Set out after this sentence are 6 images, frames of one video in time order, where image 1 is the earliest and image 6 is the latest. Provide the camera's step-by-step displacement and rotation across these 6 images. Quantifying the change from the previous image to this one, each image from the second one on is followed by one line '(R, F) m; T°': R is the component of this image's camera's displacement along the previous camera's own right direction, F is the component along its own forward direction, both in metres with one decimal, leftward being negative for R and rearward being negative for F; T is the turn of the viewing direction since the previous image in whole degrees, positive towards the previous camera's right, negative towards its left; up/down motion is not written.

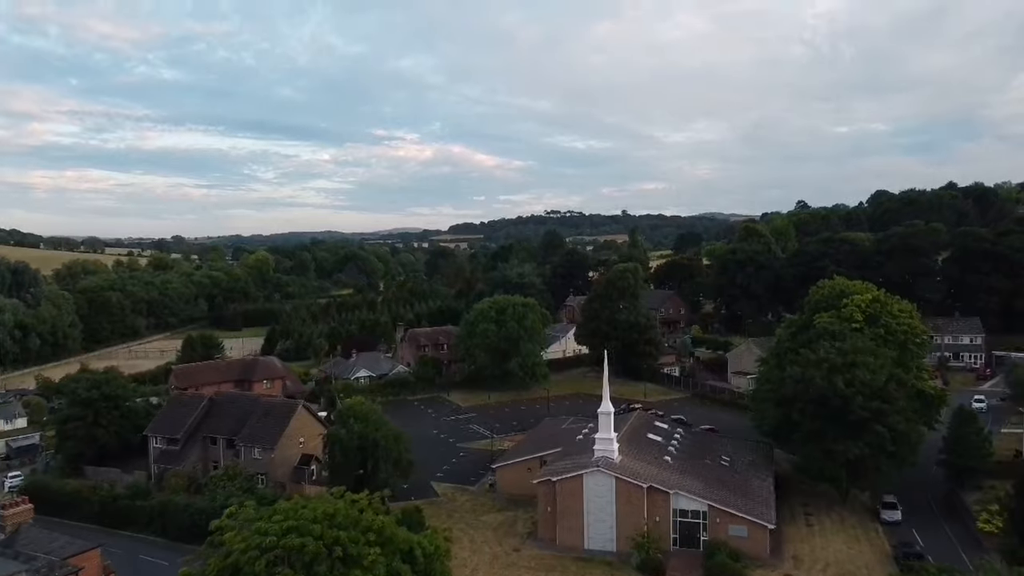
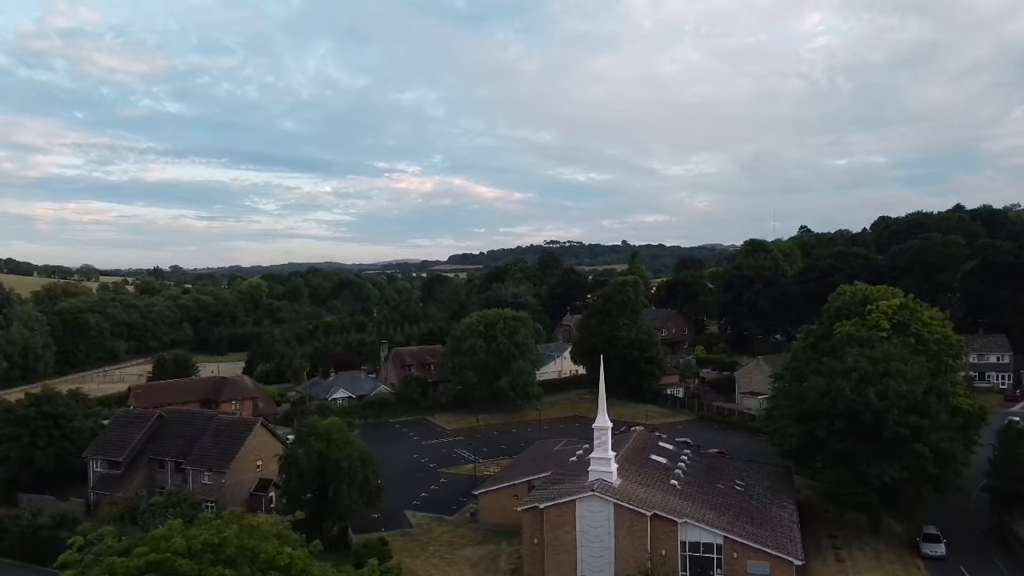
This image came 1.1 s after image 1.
(+0.9, +6.1) m; 0°
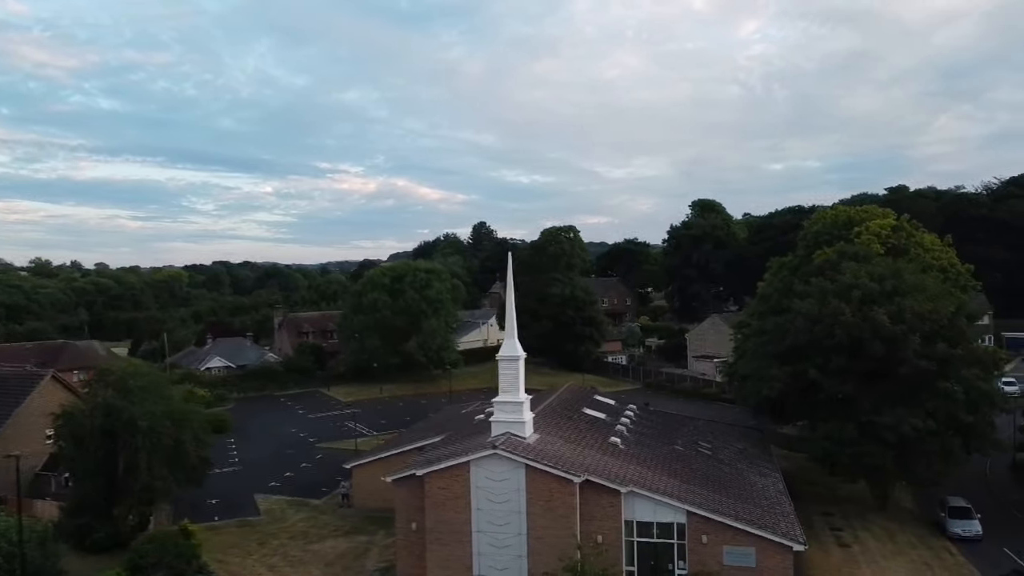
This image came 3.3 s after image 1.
(+2.5, +12.2) m; +4°
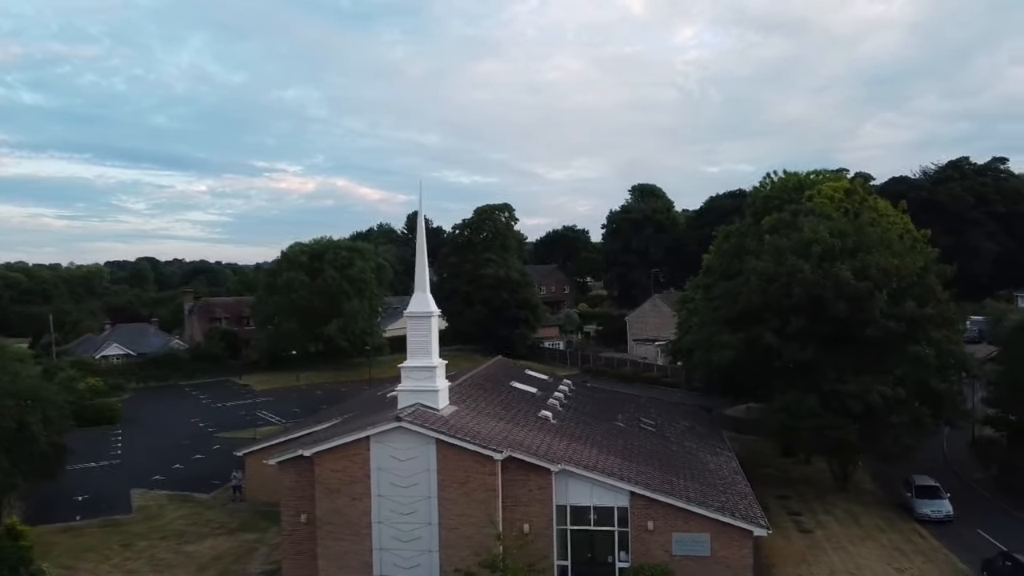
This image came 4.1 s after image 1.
(+0.8, +4.2) m; +4°
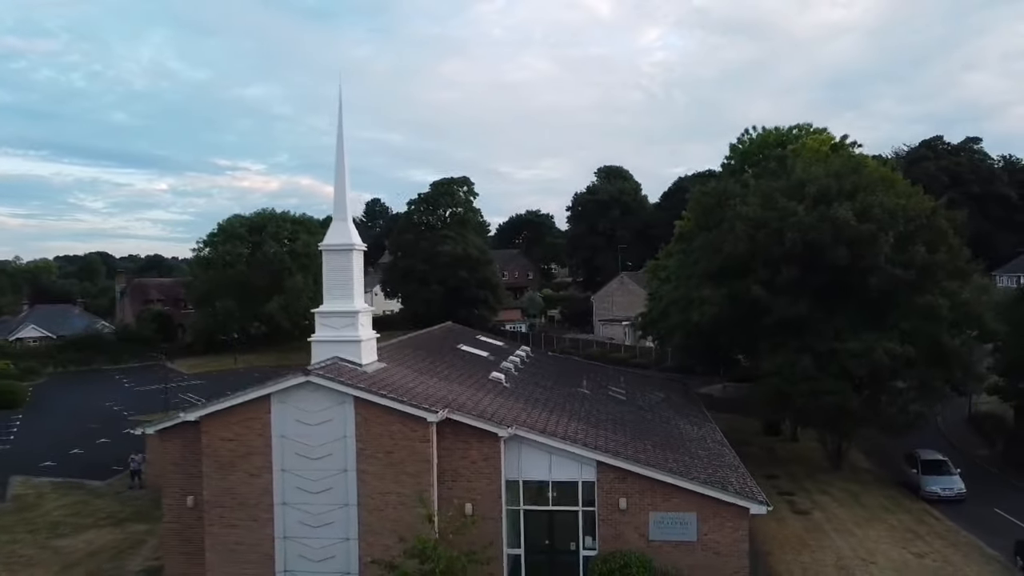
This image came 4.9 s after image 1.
(+0.6, +4.1) m; +2°
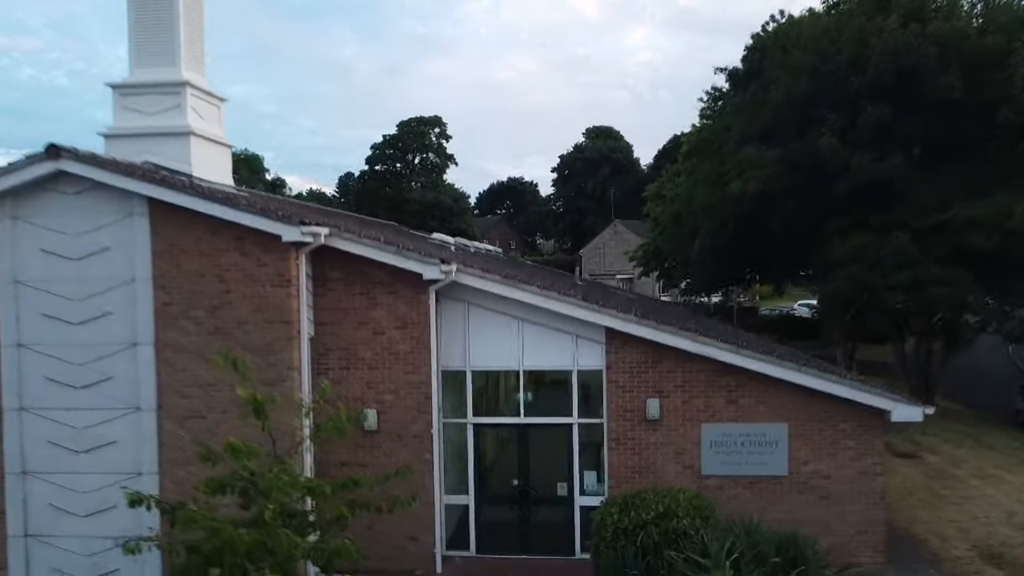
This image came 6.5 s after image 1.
(+0.5, +7.5) m; +1°
